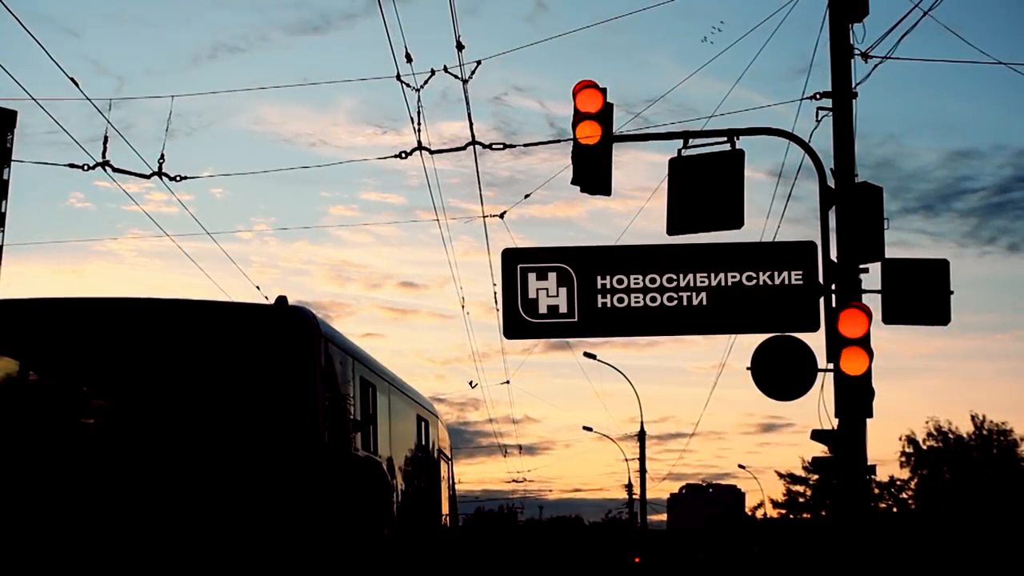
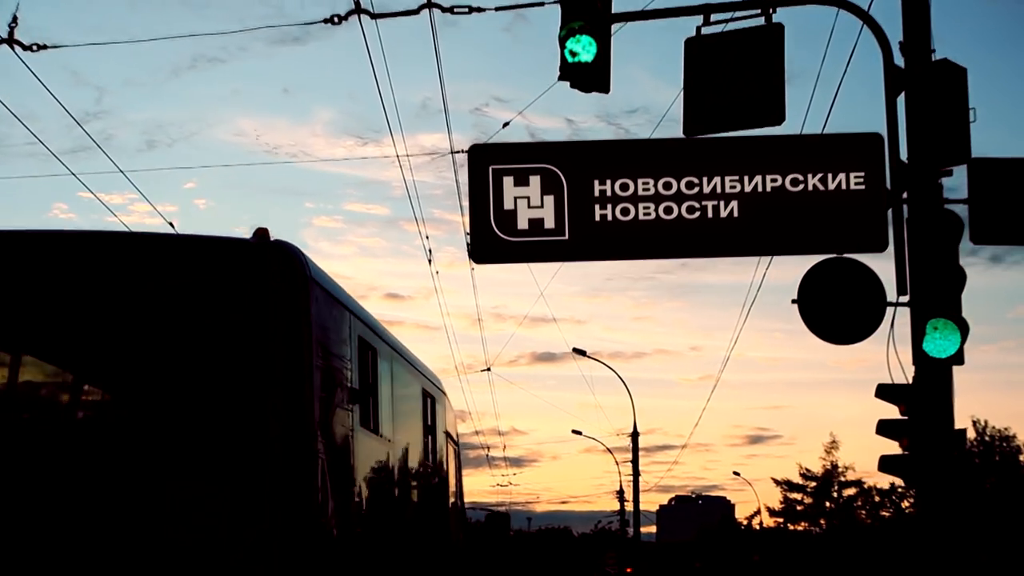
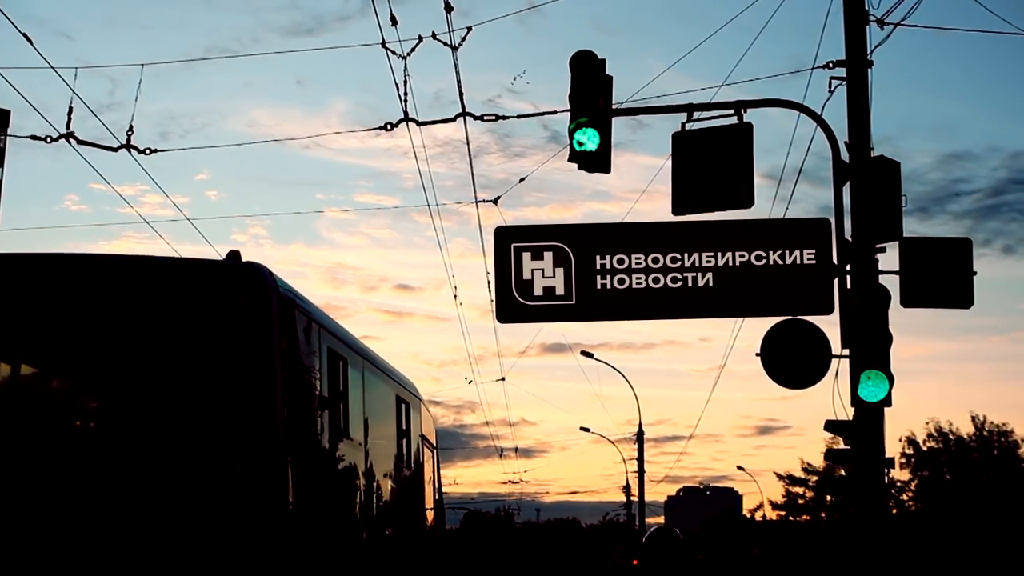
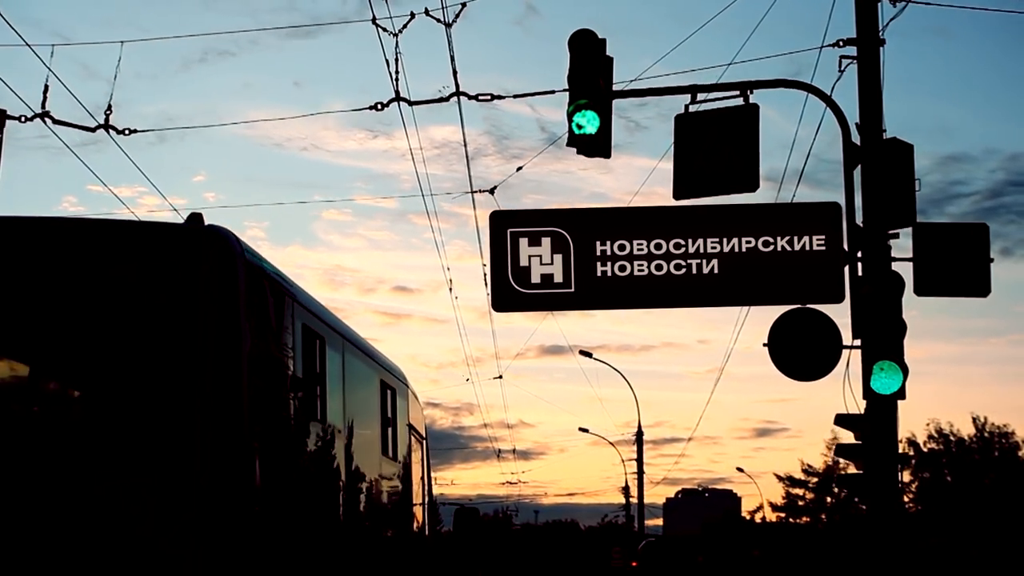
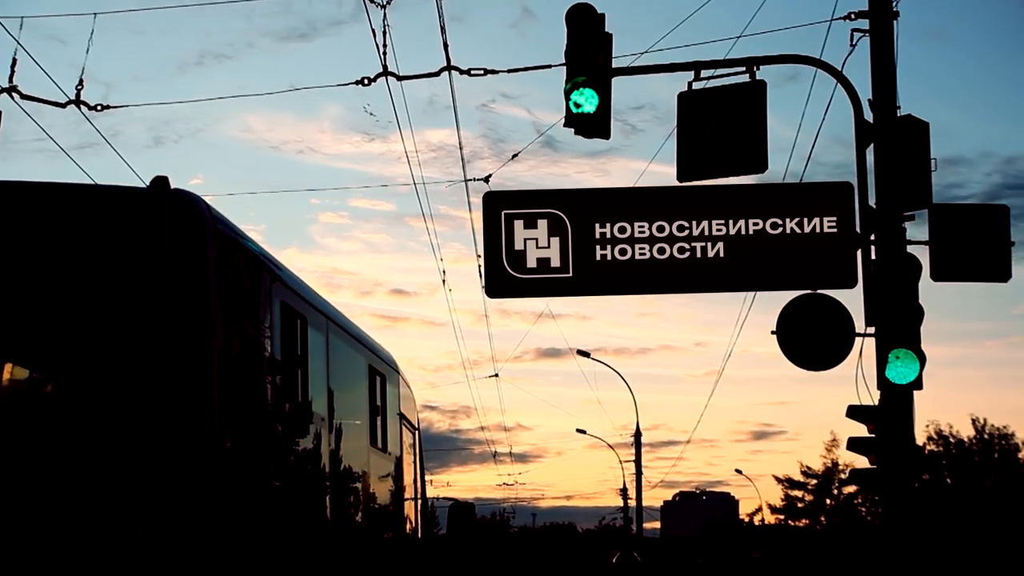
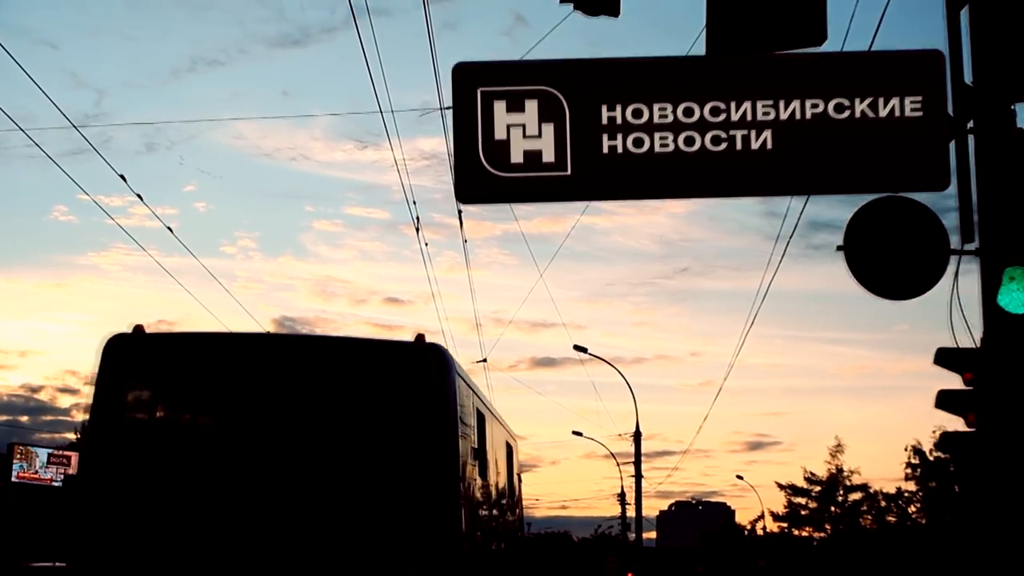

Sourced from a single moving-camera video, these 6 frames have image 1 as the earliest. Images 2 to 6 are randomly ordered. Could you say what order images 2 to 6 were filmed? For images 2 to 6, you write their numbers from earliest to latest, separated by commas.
3, 4, 5, 2, 6
